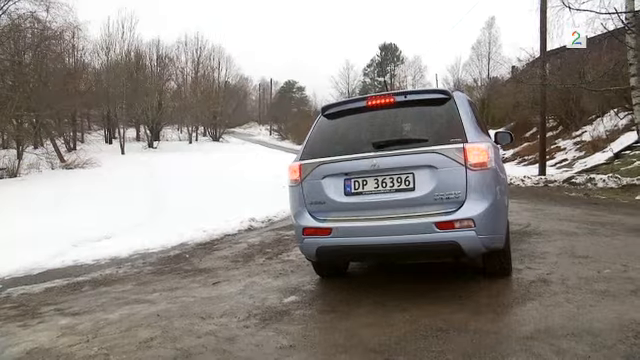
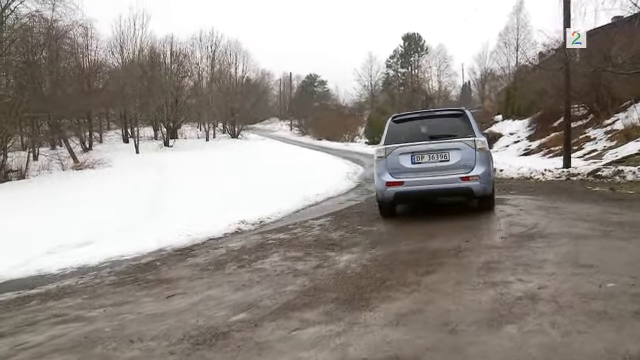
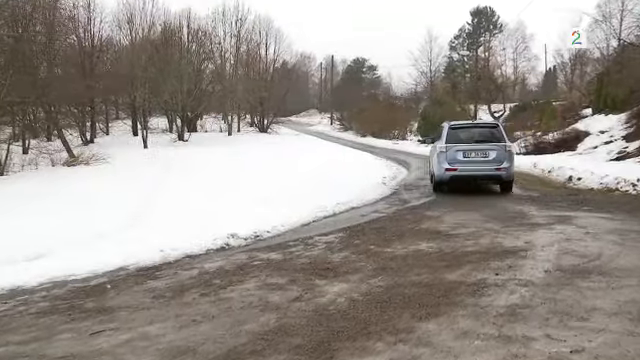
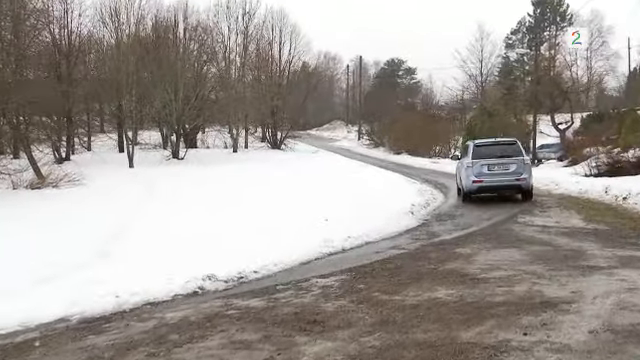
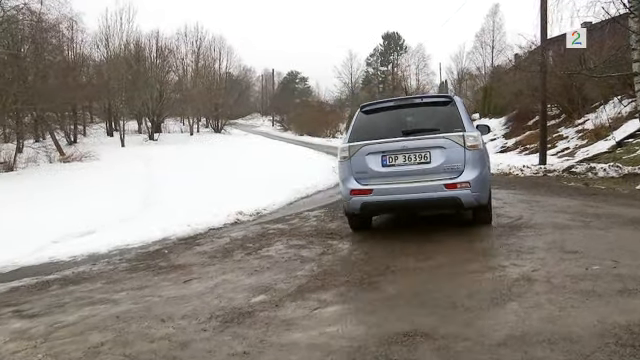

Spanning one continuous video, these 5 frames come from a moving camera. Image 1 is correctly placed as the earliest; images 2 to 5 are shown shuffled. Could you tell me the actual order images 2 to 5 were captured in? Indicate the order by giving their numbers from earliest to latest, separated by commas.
5, 2, 3, 4
